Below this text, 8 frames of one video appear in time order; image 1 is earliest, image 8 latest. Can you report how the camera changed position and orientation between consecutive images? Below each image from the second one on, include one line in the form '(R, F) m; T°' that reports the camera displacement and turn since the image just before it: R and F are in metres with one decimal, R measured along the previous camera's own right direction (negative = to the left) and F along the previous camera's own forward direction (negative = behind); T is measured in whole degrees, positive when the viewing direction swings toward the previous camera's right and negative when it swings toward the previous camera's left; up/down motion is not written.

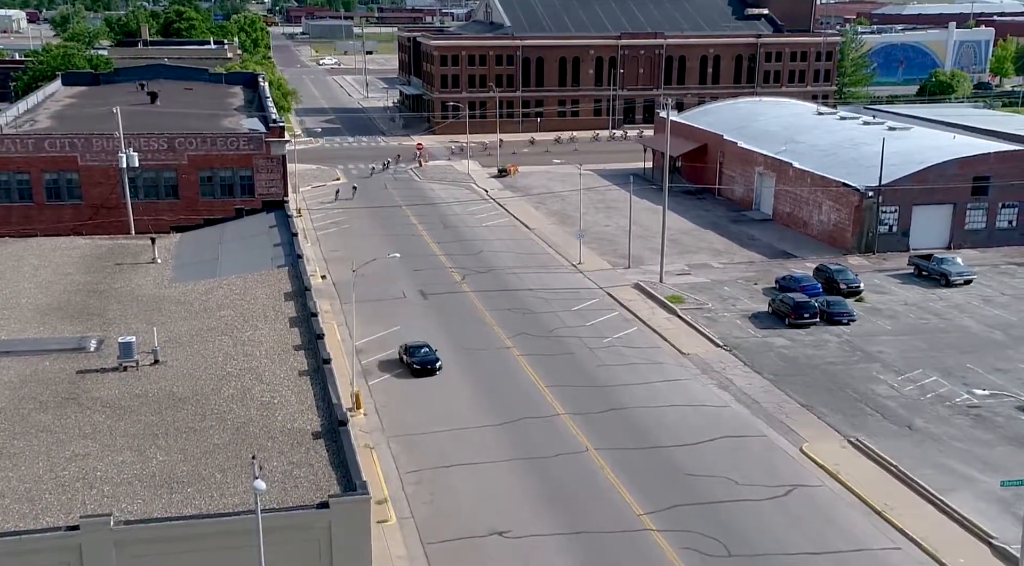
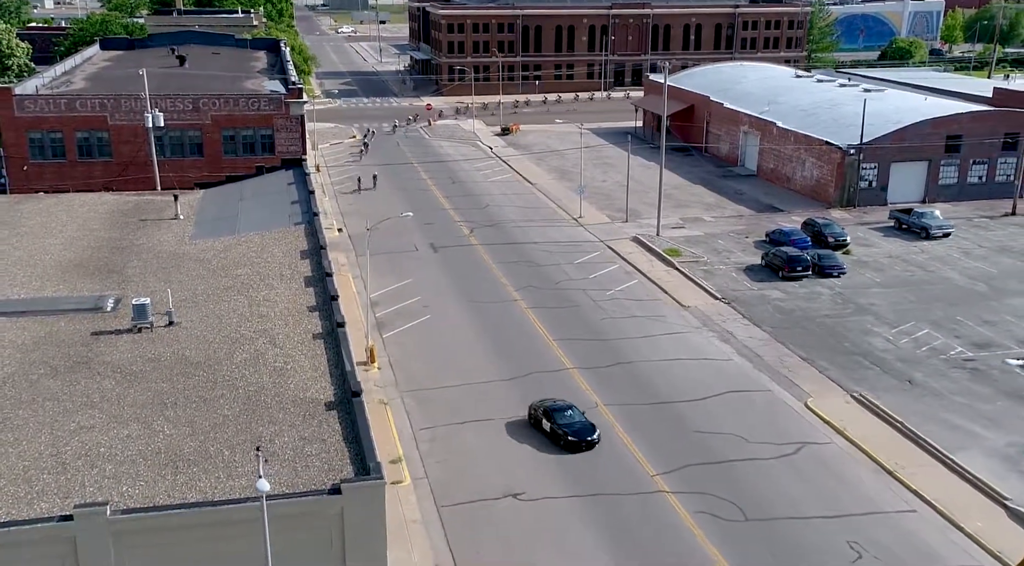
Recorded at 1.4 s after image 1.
(-1.0, -2.3) m; +1°
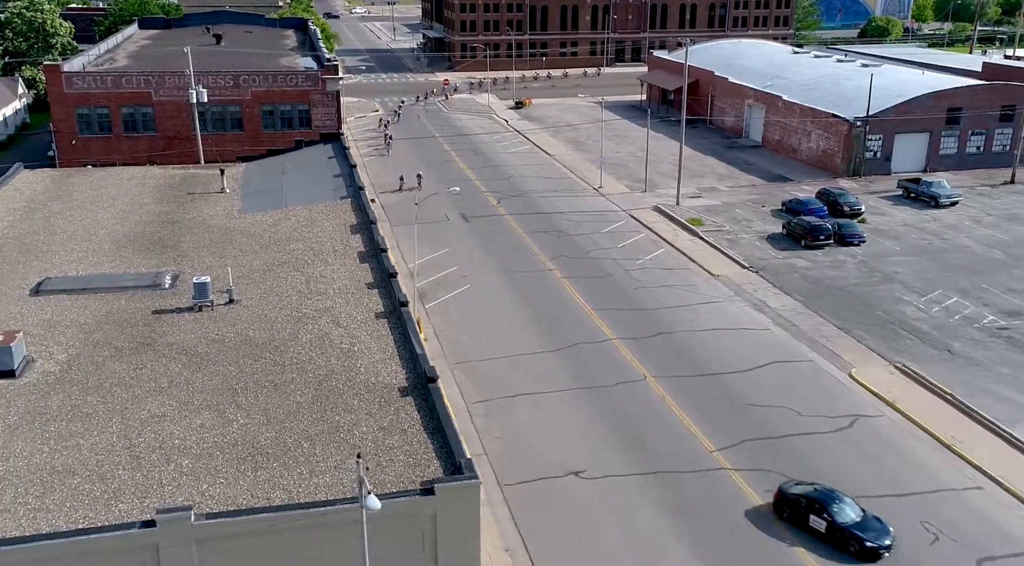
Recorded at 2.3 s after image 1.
(-1.4, -1.4) m; 0°
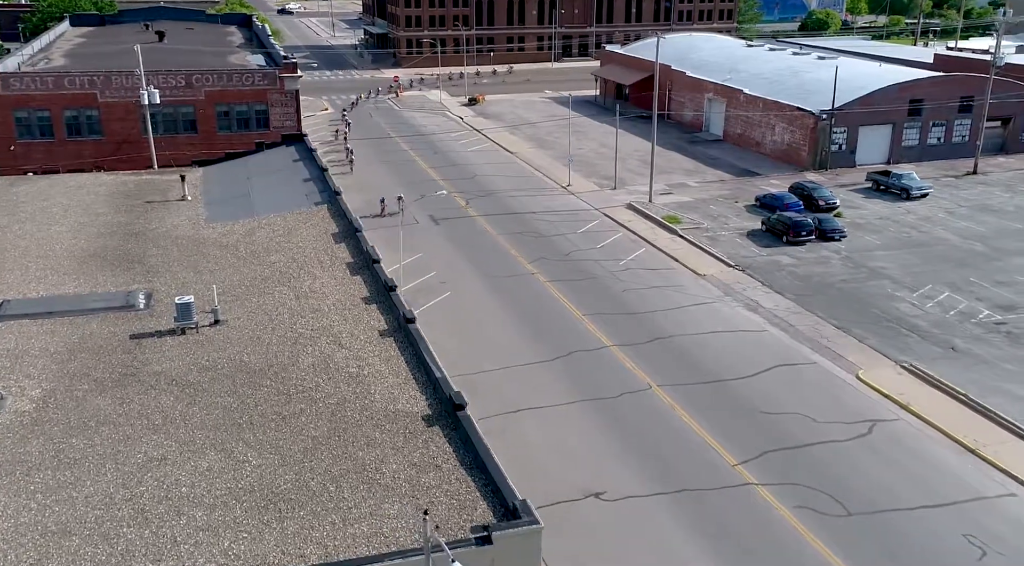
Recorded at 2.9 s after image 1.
(-2.4, +2.3) m; +4°
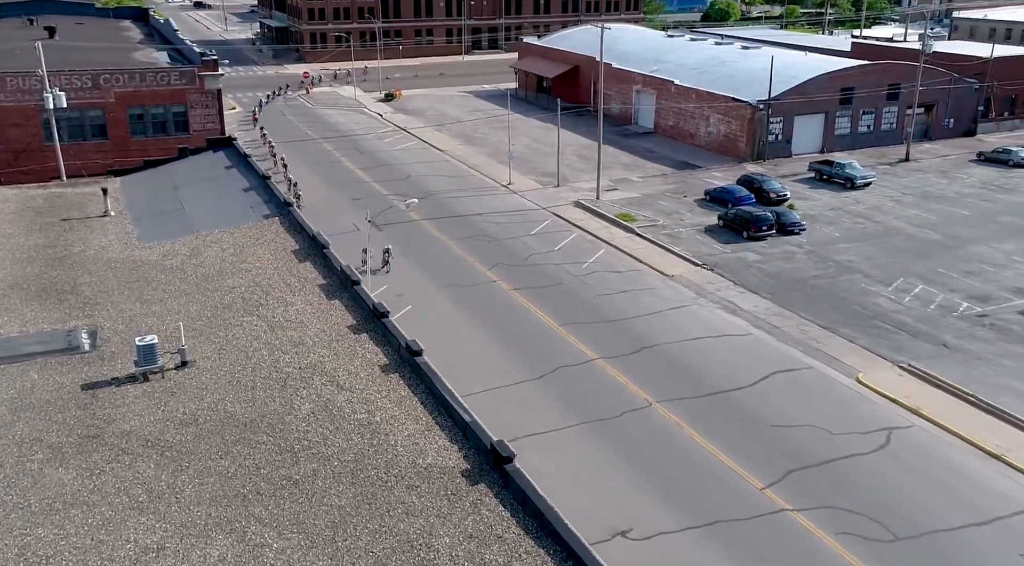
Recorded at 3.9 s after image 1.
(-3.1, +3.5) m; +6°
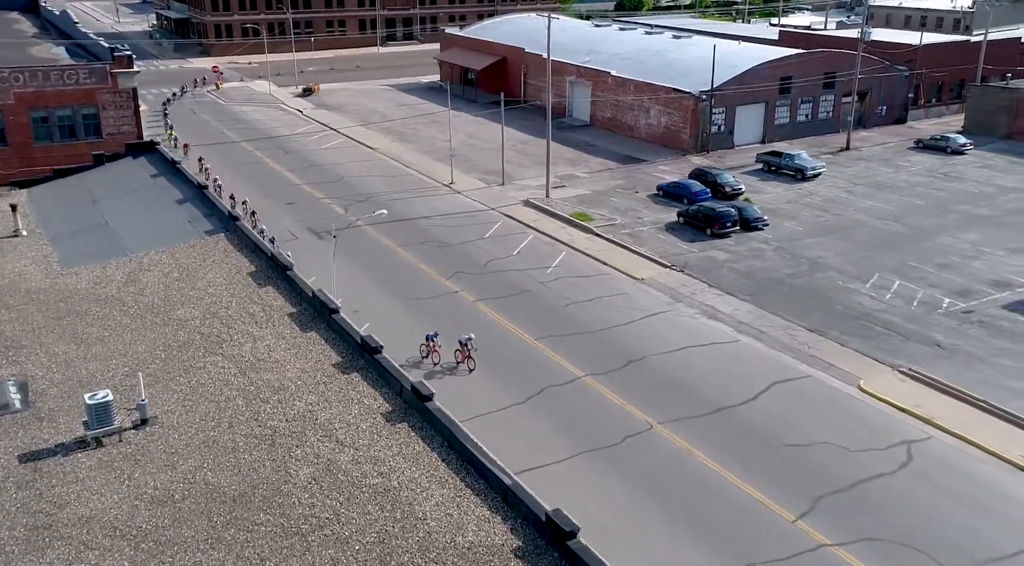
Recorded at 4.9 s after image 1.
(-2.5, +3.6) m; +6°
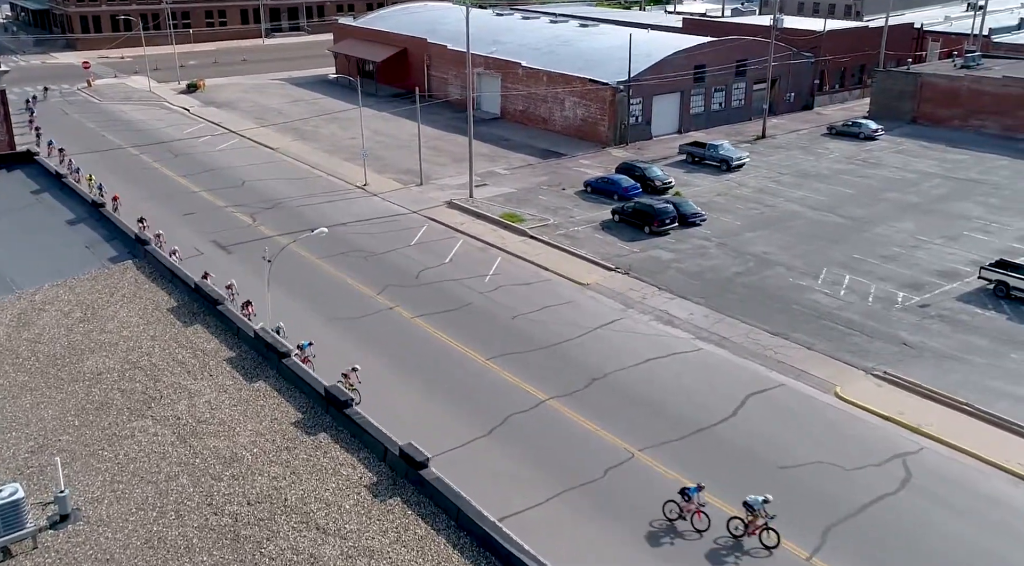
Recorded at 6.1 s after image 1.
(-2.1, +3.7) m; +7°
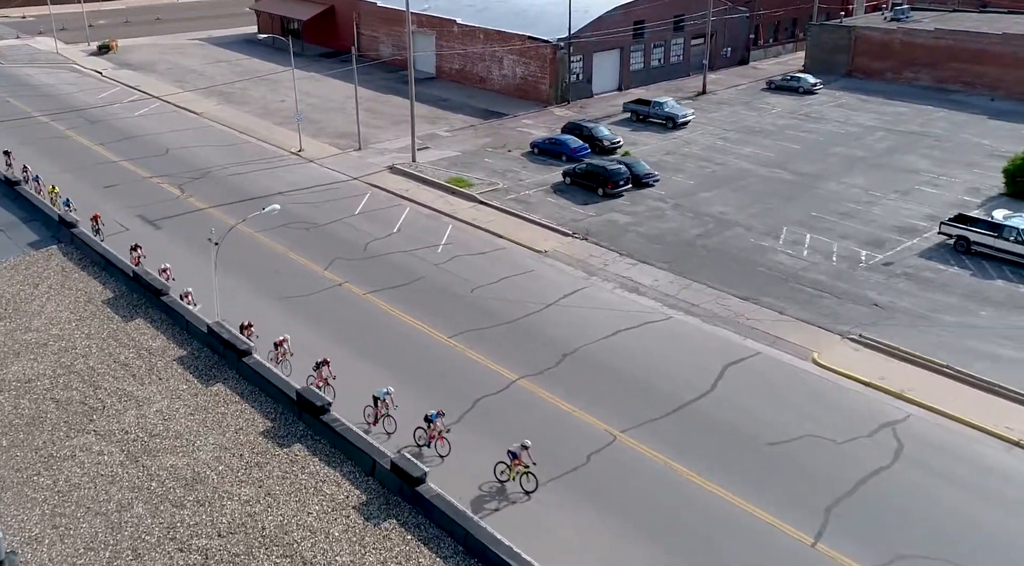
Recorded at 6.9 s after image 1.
(-1.2, +2.2) m; +4°
